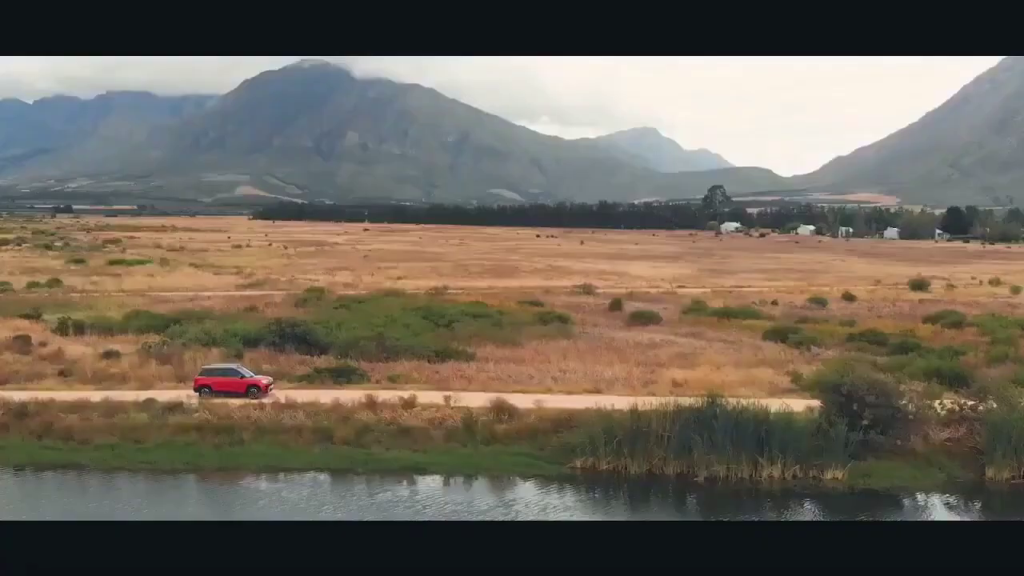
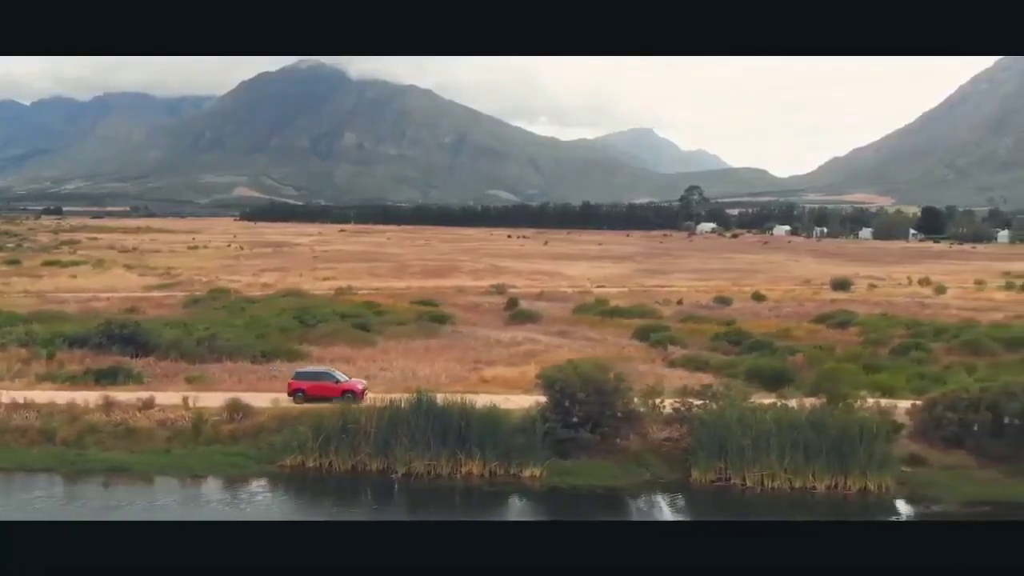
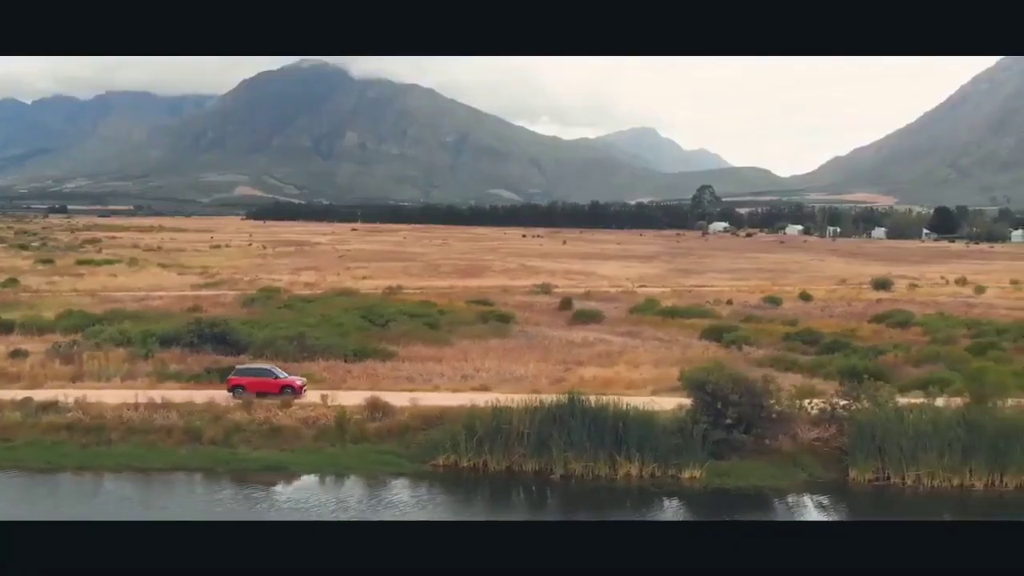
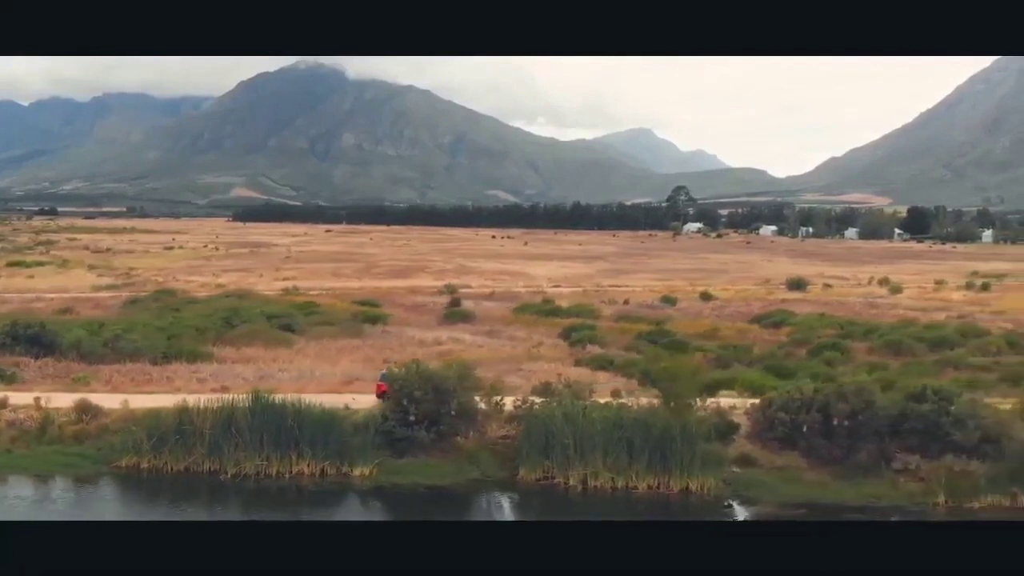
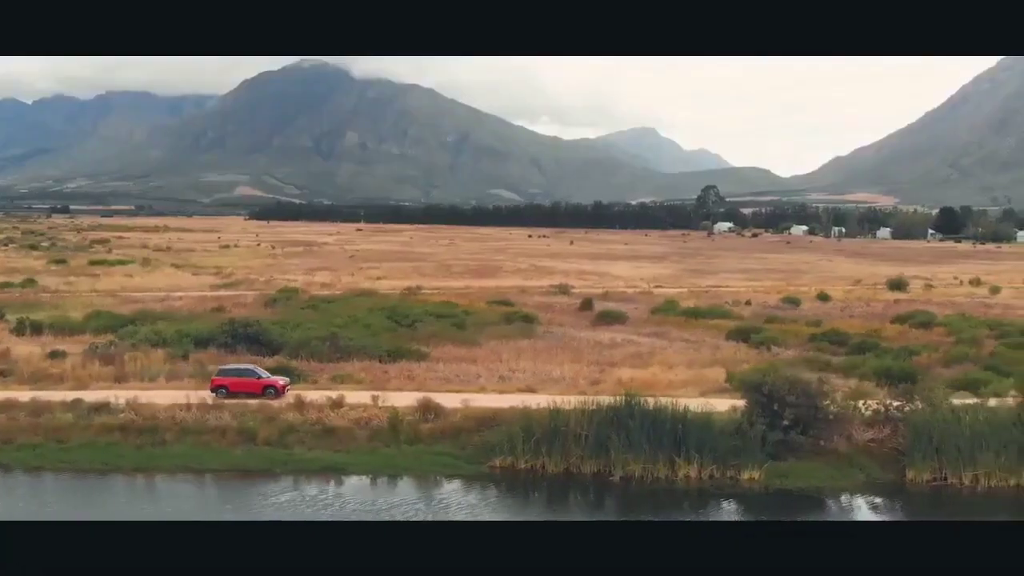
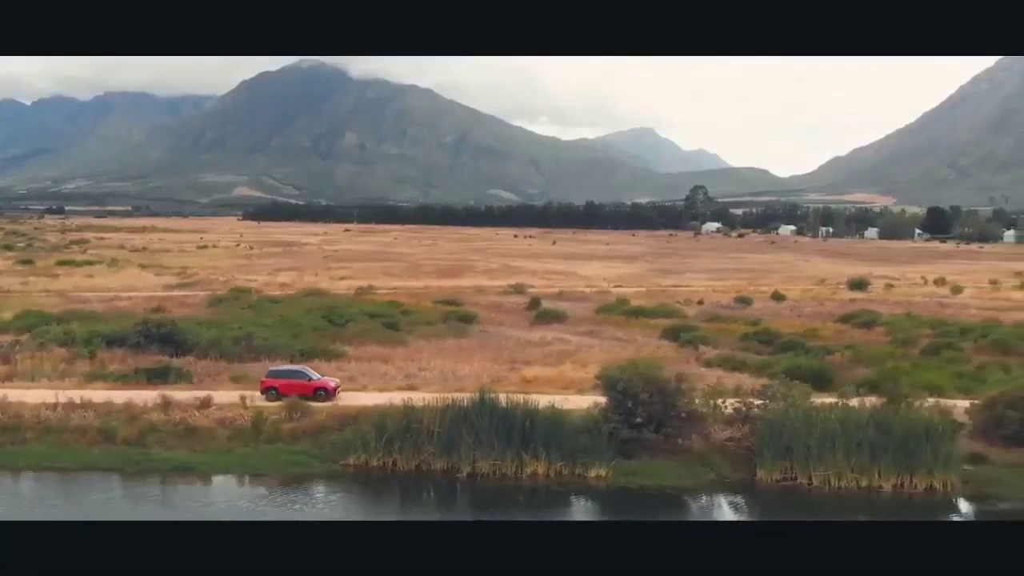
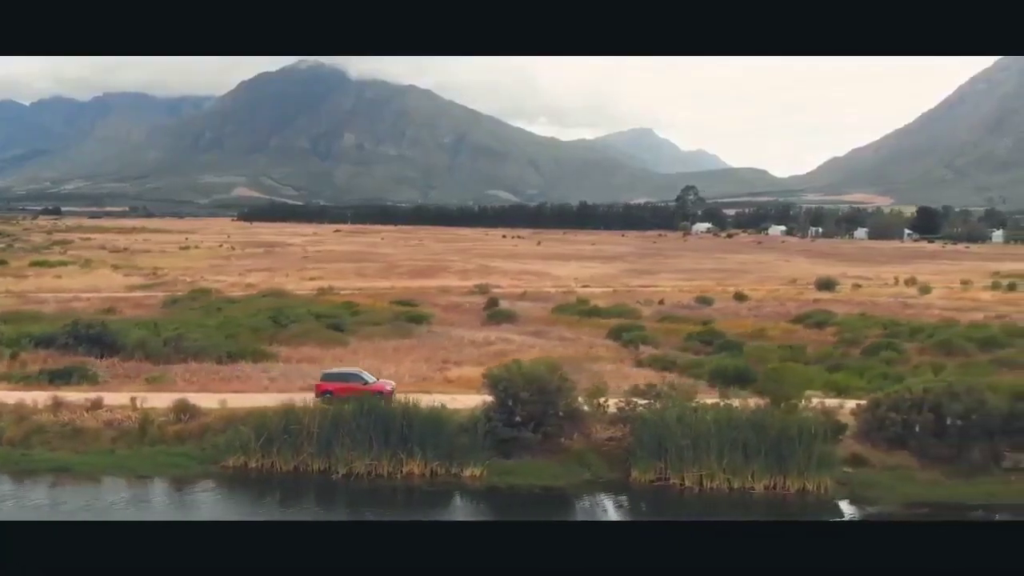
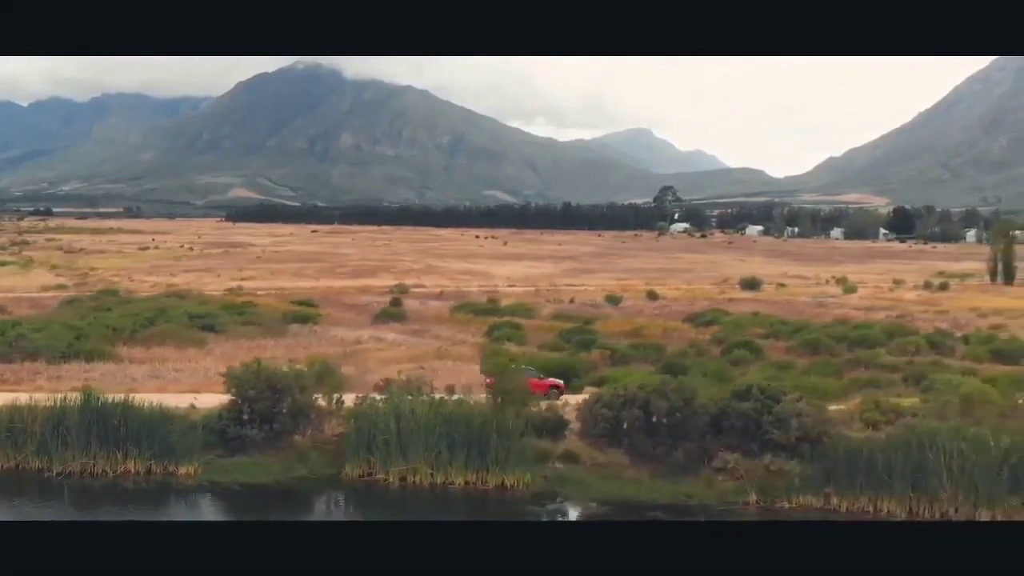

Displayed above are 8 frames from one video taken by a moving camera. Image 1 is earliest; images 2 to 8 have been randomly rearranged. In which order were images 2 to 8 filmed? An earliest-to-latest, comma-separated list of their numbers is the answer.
5, 3, 6, 2, 7, 4, 8
